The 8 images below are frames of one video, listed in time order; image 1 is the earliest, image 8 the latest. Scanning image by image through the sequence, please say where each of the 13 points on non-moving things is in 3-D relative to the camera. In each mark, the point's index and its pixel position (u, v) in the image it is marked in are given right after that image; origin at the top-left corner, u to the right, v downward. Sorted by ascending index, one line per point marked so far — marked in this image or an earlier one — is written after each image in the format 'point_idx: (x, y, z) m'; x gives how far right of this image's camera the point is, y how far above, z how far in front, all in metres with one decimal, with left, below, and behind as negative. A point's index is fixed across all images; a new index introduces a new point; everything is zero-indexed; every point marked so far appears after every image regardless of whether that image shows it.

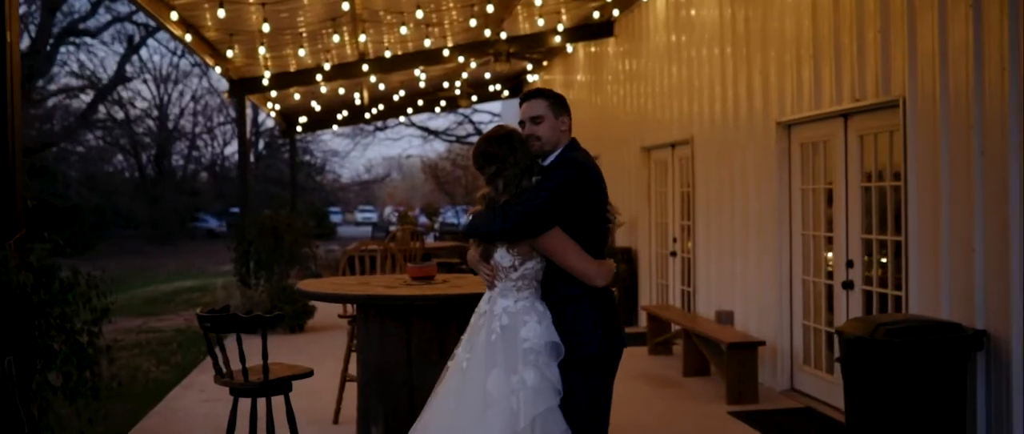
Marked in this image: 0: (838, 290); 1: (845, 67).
0: (+1.9, -0.4, +5.9) m
1: (+1.8, +0.8, +5.6) m
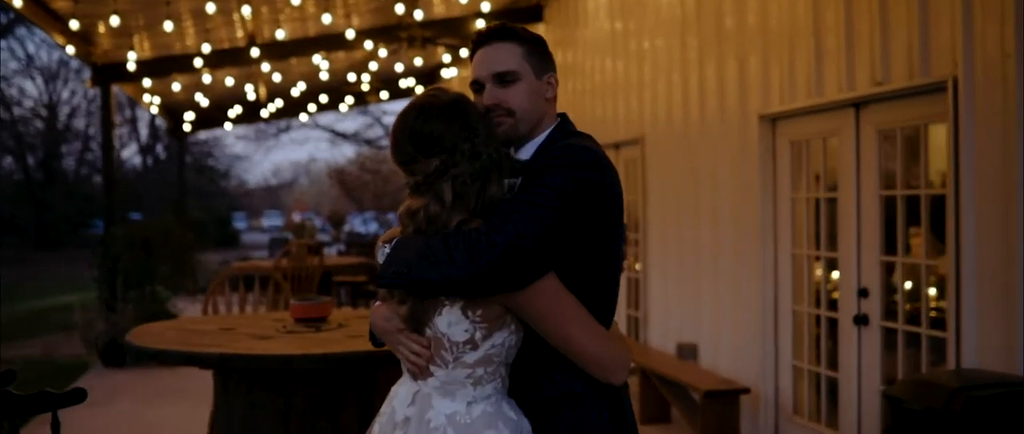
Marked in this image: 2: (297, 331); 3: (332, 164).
0: (+1.5, -0.5, +4.7) m
1: (+1.5, +0.7, +4.4) m
2: (-0.7, -0.4, +3.4) m
3: (-3.0, +0.9, +17.4) m
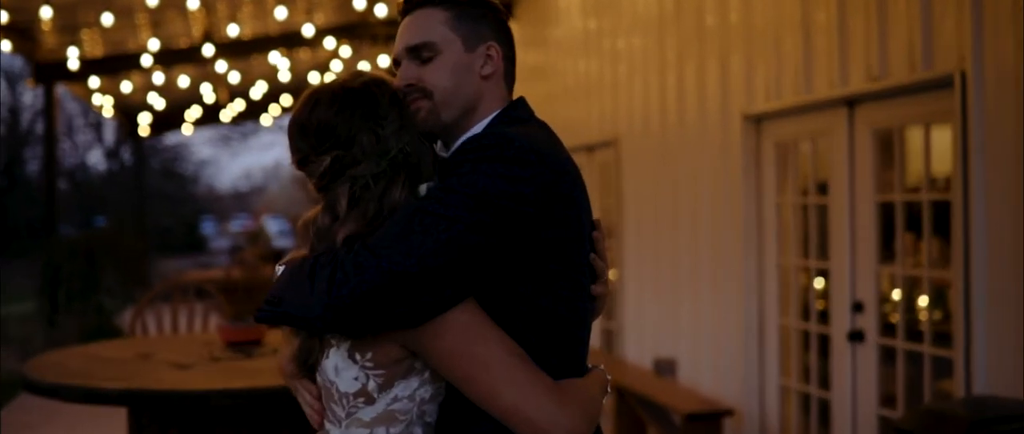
0: (+1.4, -0.5, +4.3) m
1: (+1.3, +0.7, +4.0) m
2: (-0.8, -0.4, +3.0) m
3: (-3.5, +0.8, +17.0) m
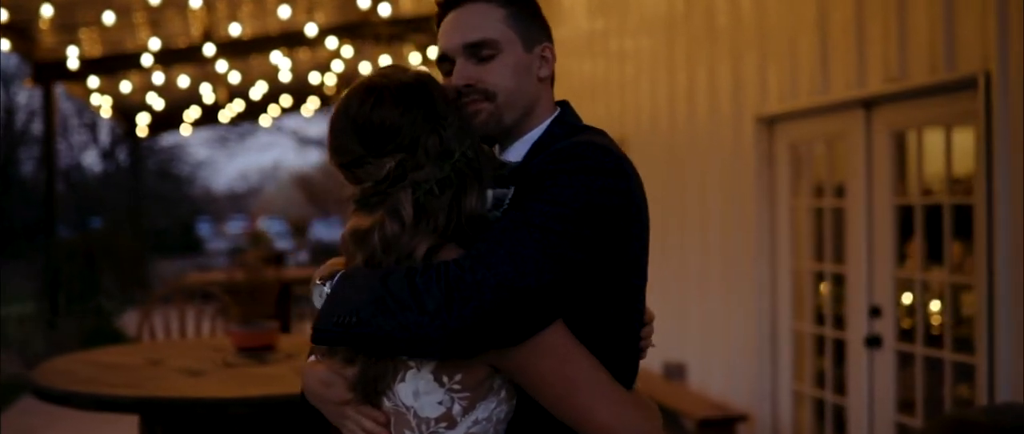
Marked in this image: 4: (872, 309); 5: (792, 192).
0: (+1.4, -0.5, +4.3) m
1: (+1.4, +0.7, +4.0) m
2: (-0.8, -0.4, +2.9) m
3: (-3.5, +0.8, +16.9) m
4: (+1.4, -0.4, +4.2) m
5: (+1.3, +0.1, +4.8) m
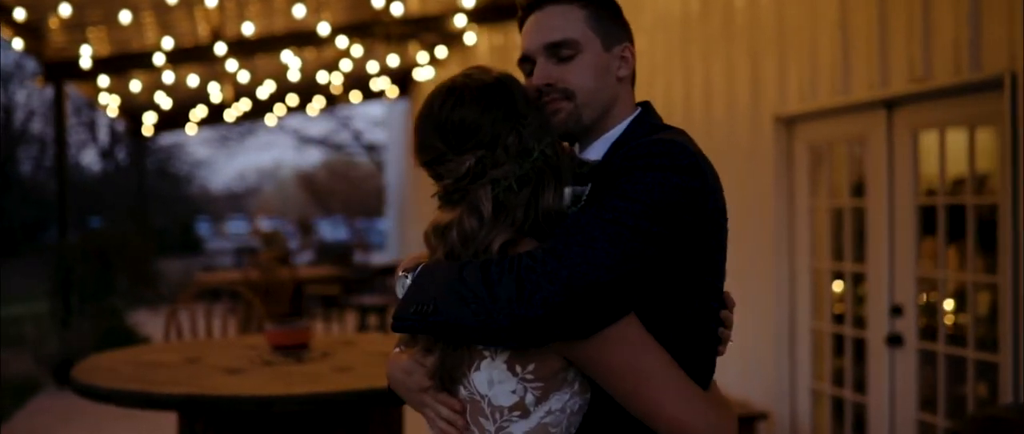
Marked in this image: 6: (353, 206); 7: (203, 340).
0: (+1.5, -0.5, +4.3) m
1: (+1.5, +0.7, +4.0) m
2: (-0.7, -0.4, +3.0) m
3: (-3.5, +0.8, +16.9) m
4: (+1.5, -0.4, +4.2) m
5: (+1.4, +0.1, +4.8) m
6: (-2.6, +0.2, +17.0) m
7: (-1.1, -0.4, +3.5) m
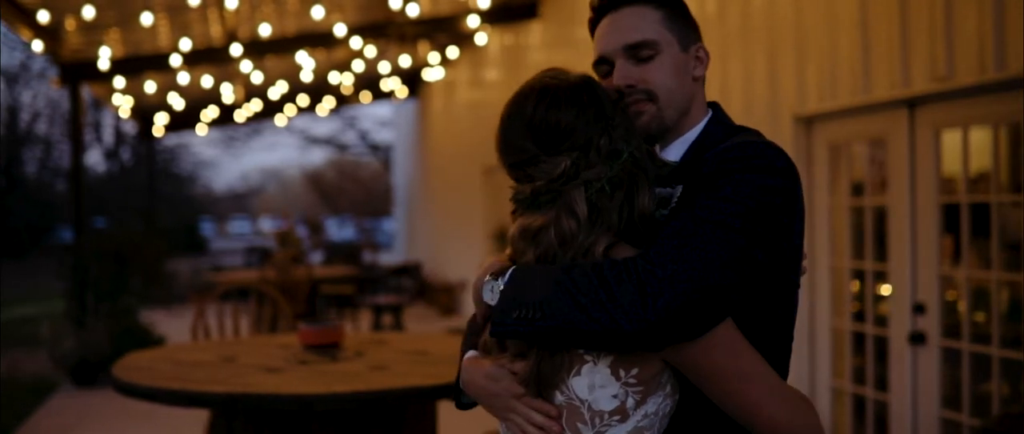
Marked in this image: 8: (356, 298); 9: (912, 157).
0: (+1.6, -0.5, +4.3) m
1: (+1.6, +0.7, +4.0) m
2: (-0.6, -0.4, +3.0) m
3: (-3.4, +0.8, +16.9) m
4: (+1.6, -0.4, +4.2) m
5: (+1.5, +0.1, +4.8) m
6: (-2.5, +0.2, +17.0) m
7: (-1.0, -0.4, +3.6) m
8: (-1.4, -0.8, +9.6) m
9: (+1.6, +0.2, +4.2) m
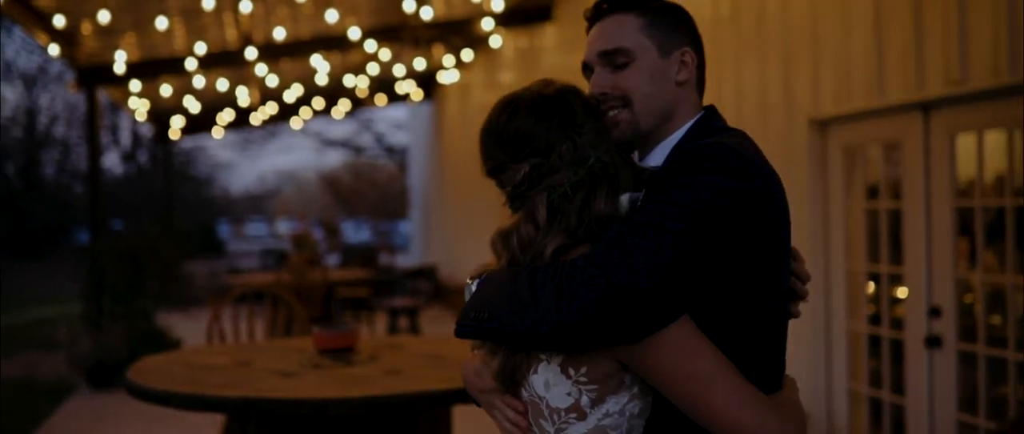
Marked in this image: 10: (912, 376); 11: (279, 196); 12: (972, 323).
0: (+1.7, -0.5, +4.3) m
1: (+1.6, +0.7, +4.0) m
2: (-0.5, -0.4, +3.0) m
3: (-3.1, +0.7, +17.0) m
4: (+1.7, -0.4, +4.2) m
5: (+1.5, +0.1, +4.8) m
6: (-2.2, +0.2, +17.1) m
7: (-0.9, -0.4, +3.6) m
8: (-1.3, -0.8, +9.6) m
9: (+1.7, +0.2, +4.2) m
10: (+1.7, -0.7, +4.3) m
11: (-3.8, +0.3, +16.9) m
12: (+1.8, -0.4, +4.0) m
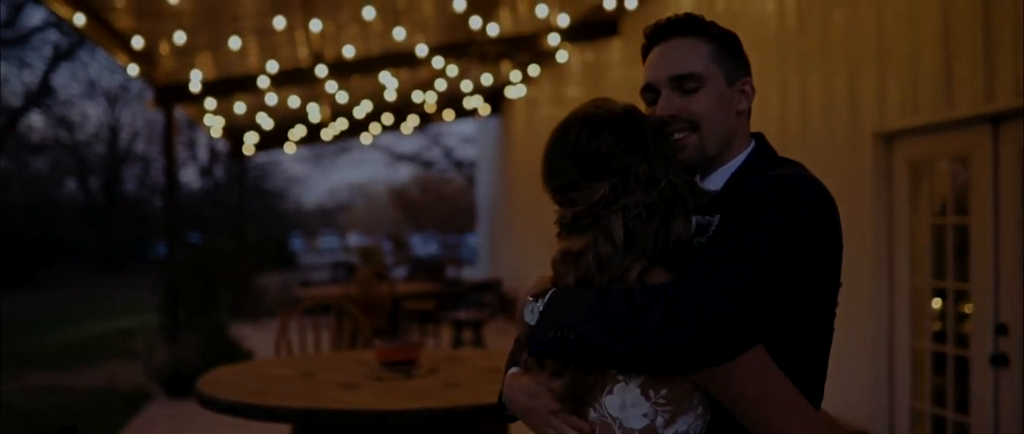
0: (+1.9, -0.6, +4.2) m
1: (+1.9, +0.6, +3.9) m
2: (-0.4, -0.5, +3.1) m
3: (-2.0, +0.5, +17.2) m
4: (+1.9, -0.4, +4.1) m
5: (+1.8, 0.0, +4.7) m
6: (-1.1, -0.1, +17.2) m
7: (-0.7, -0.5, +3.7) m
8: (-0.7, -0.9, +9.7) m
9: (+1.9, +0.2, +4.1) m
10: (+1.9, -0.7, +4.2) m
11: (-2.7, +0.1, +17.1) m
12: (+2.0, -0.5, +3.9) m
